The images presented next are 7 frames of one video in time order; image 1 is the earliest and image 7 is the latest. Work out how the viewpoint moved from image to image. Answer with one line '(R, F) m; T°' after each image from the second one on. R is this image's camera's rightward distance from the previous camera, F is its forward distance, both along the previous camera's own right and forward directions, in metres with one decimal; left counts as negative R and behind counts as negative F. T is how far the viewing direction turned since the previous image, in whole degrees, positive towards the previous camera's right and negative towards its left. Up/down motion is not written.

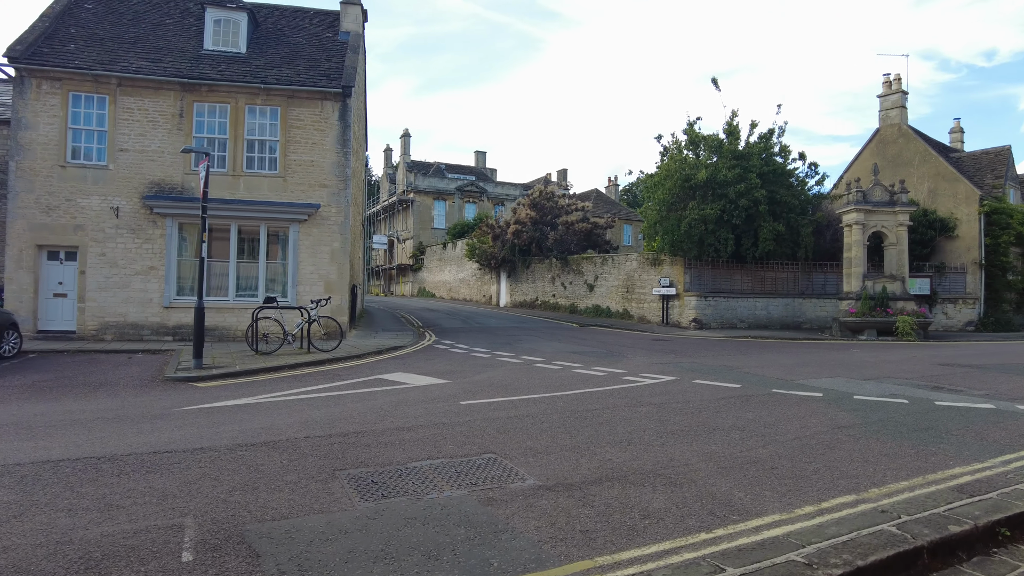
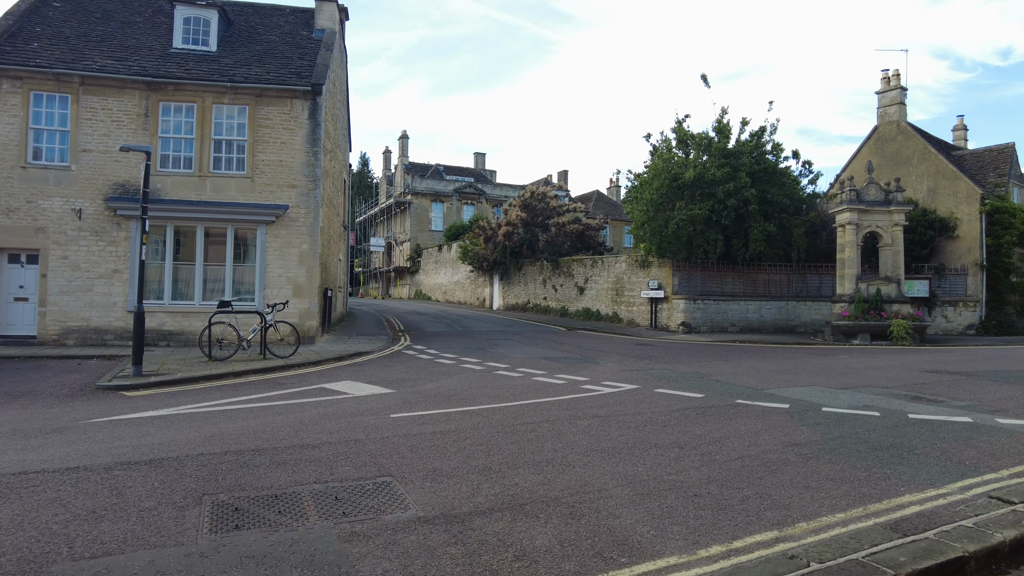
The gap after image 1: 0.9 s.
(+1.0, +0.6) m; -1°
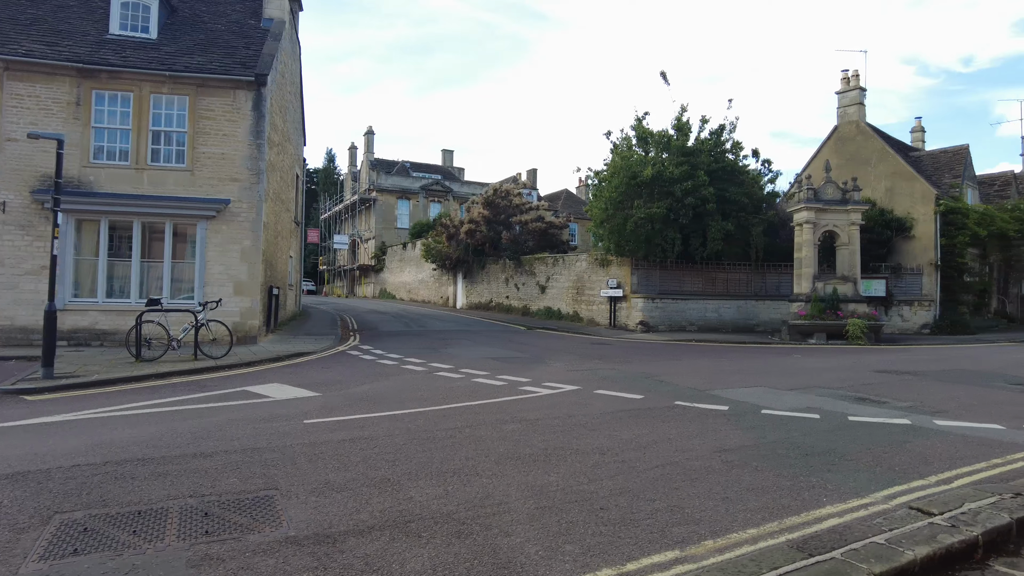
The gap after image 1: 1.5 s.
(+0.6, +0.4) m; +2°
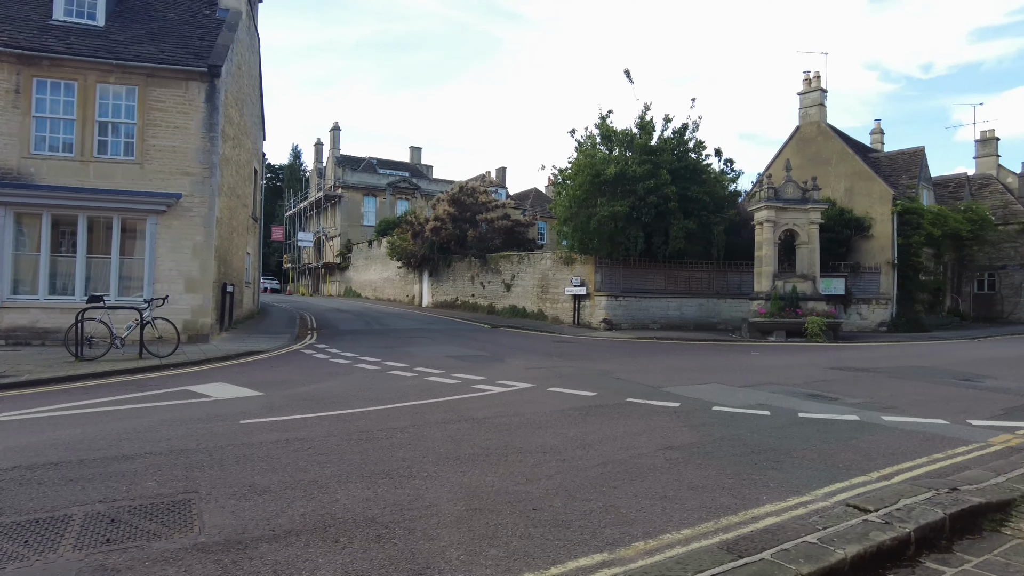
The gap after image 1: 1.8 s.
(+0.3, +0.2) m; +2°
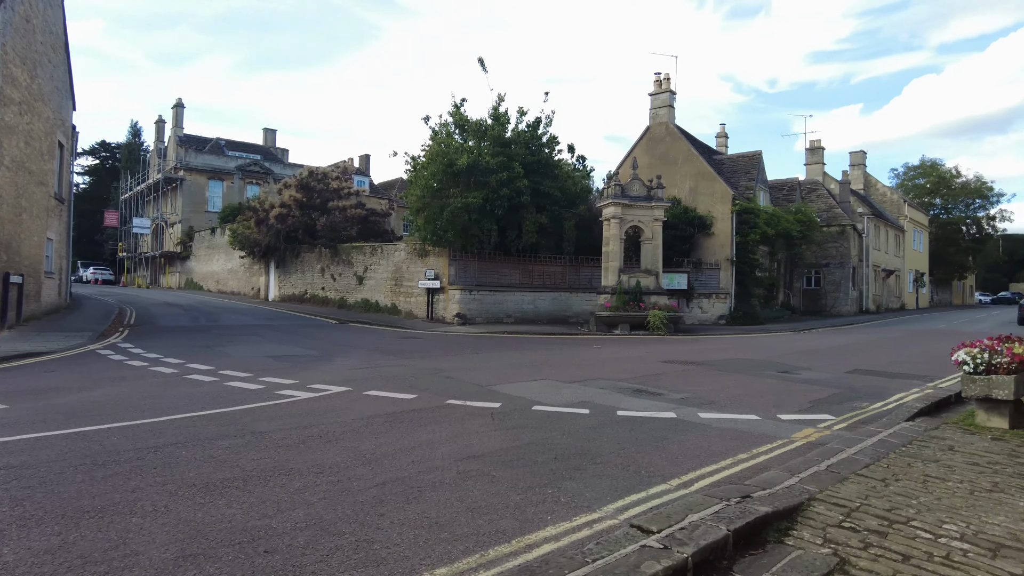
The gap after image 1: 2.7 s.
(+0.8, +0.7) m; +11°
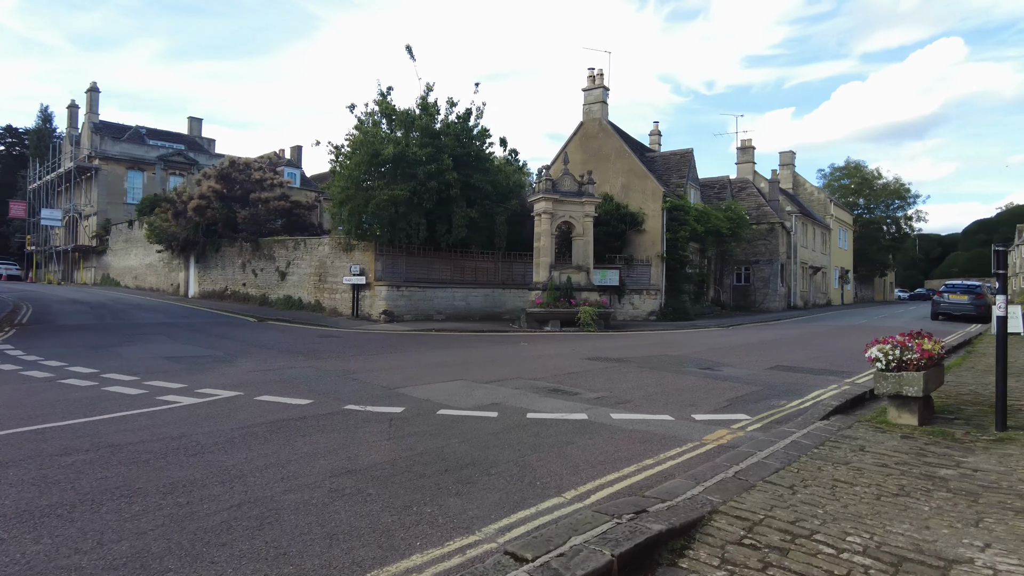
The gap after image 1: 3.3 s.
(+0.5, +0.5) m; +5°
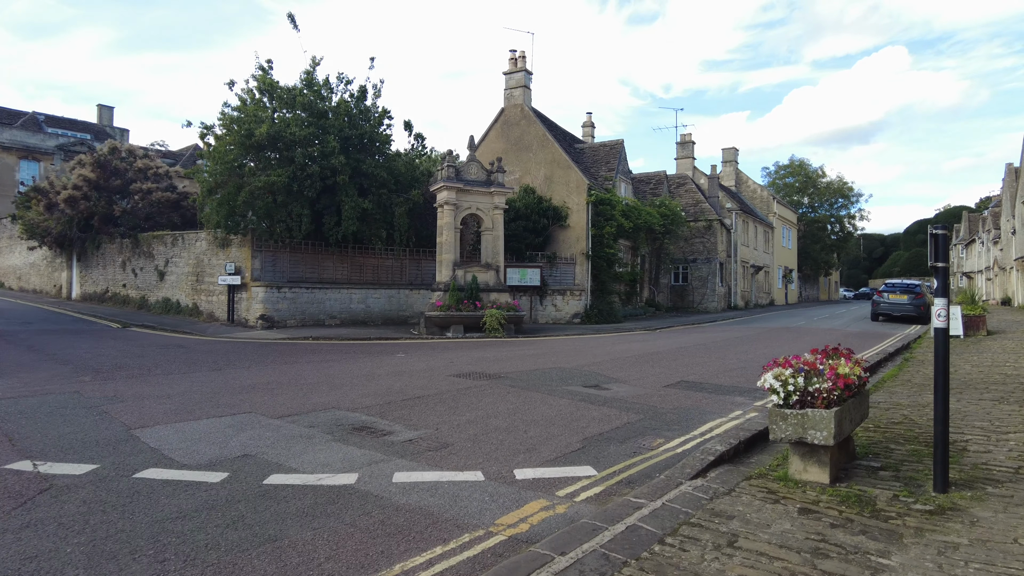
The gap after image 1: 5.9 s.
(+1.7, +2.3) m; +4°
